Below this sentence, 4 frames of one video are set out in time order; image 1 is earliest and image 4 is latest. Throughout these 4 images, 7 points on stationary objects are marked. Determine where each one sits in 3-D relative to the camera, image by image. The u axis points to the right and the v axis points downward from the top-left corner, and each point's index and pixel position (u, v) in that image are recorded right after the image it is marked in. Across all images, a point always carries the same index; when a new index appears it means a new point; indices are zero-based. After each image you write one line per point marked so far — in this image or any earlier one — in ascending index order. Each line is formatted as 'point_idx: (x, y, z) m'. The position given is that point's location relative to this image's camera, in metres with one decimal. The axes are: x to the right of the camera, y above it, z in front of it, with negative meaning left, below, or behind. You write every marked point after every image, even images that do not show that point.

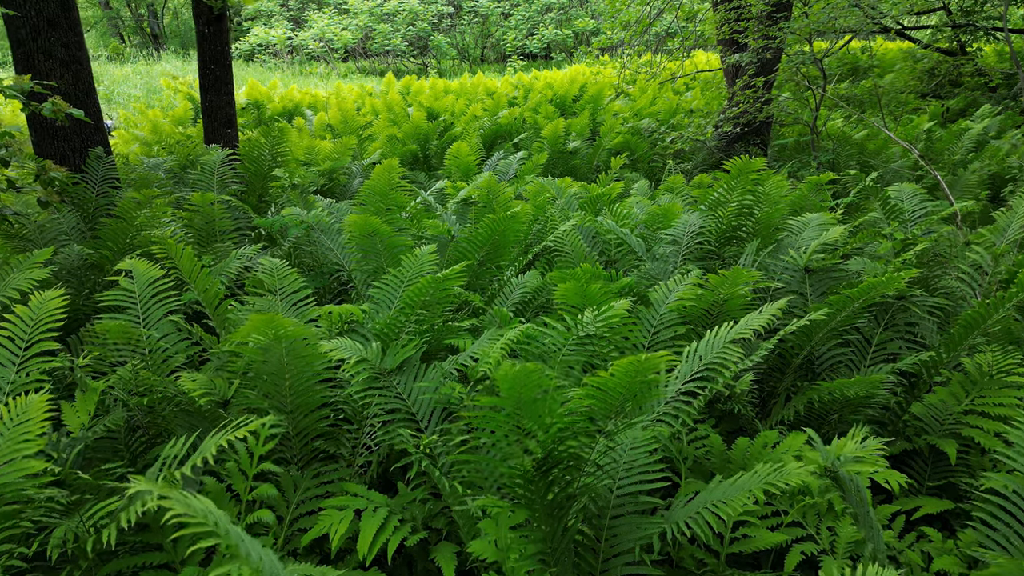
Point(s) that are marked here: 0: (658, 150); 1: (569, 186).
0: (+1.6, +1.5, +8.5) m
1: (+0.4, +0.7, +5.5) m
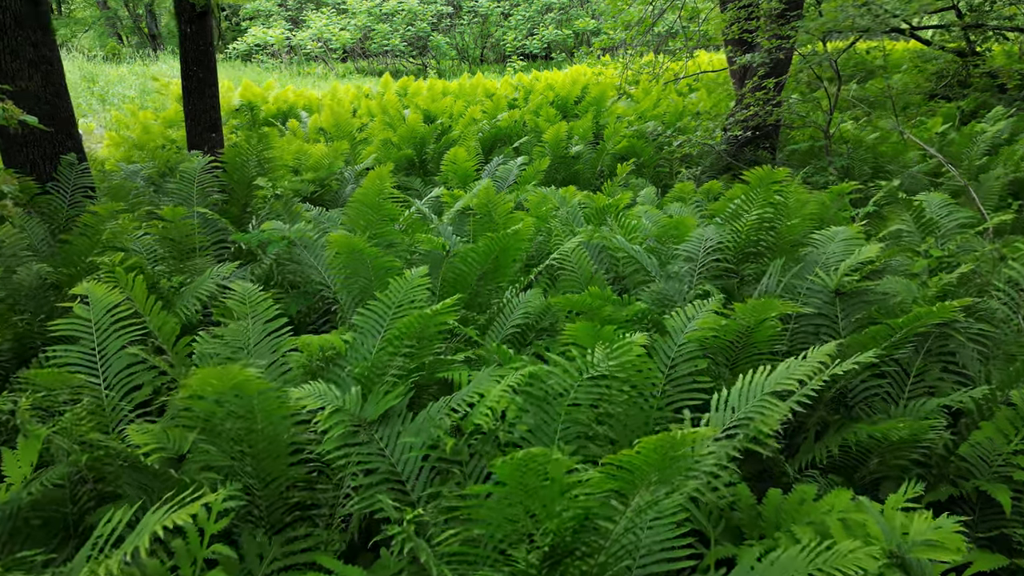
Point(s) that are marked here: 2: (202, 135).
0: (+1.6, +1.4, +8.1) m
1: (+0.4, +0.6, +5.2) m
2: (-2.4, +1.2, +6.1) m
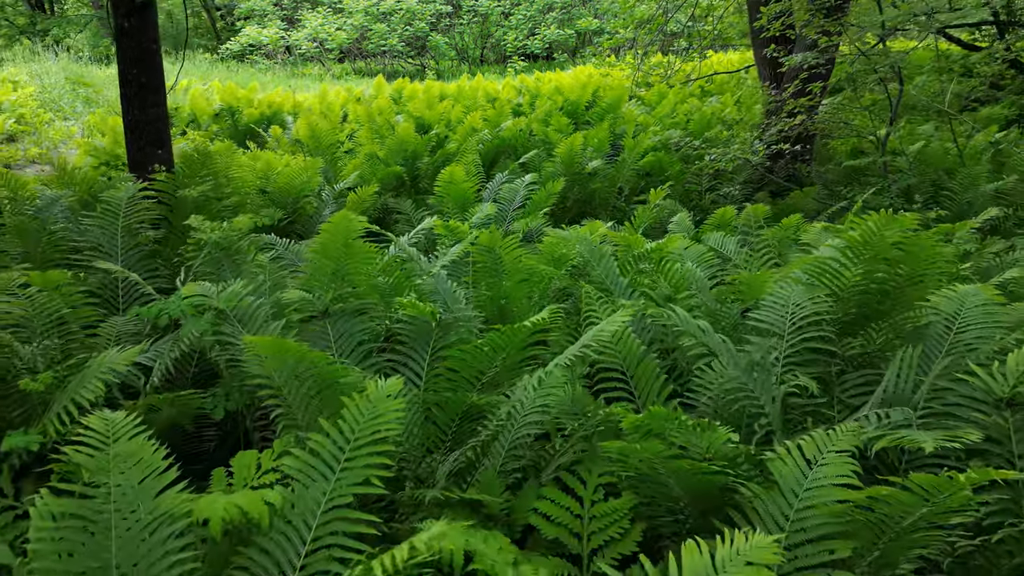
0: (+1.6, +1.1, +7.1) m
1: (+0.5, +0.3, +4.1) m
2: (-2.4, +0.9, +5.1) m
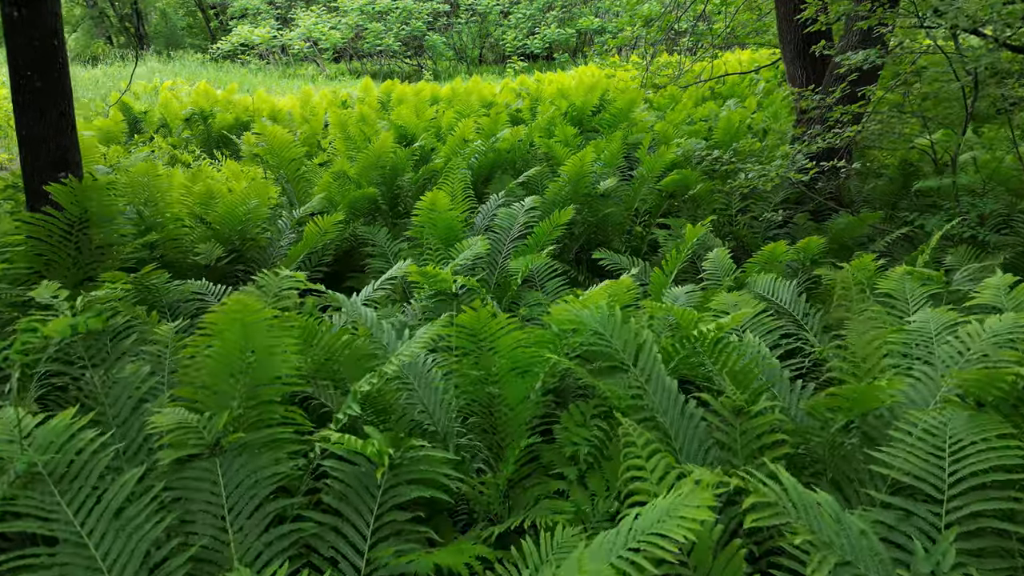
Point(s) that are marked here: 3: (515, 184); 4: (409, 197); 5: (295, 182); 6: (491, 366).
0: (+1.6, +0.8, +6.0) m
1: (+0.4, 0.0, +3.1) m
2: (-2.4, +0.6, +4.0) m
3: (0.0, +0.7, +5.6) m
4: (-0.7, +0.7, +5.6) m
5: (-1.6, +0.8, +5.8) m
6: (-0.1, -0.3, +2.6) m
